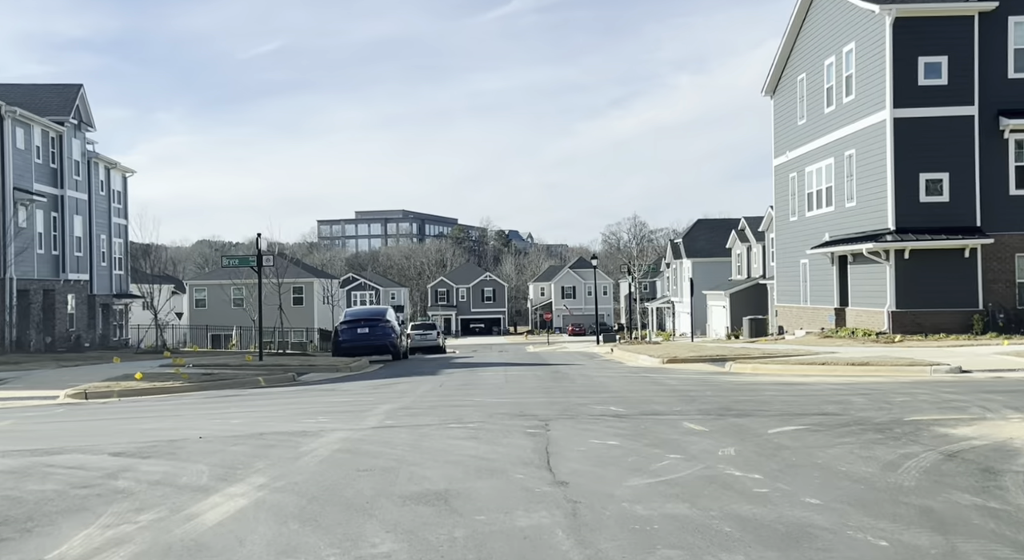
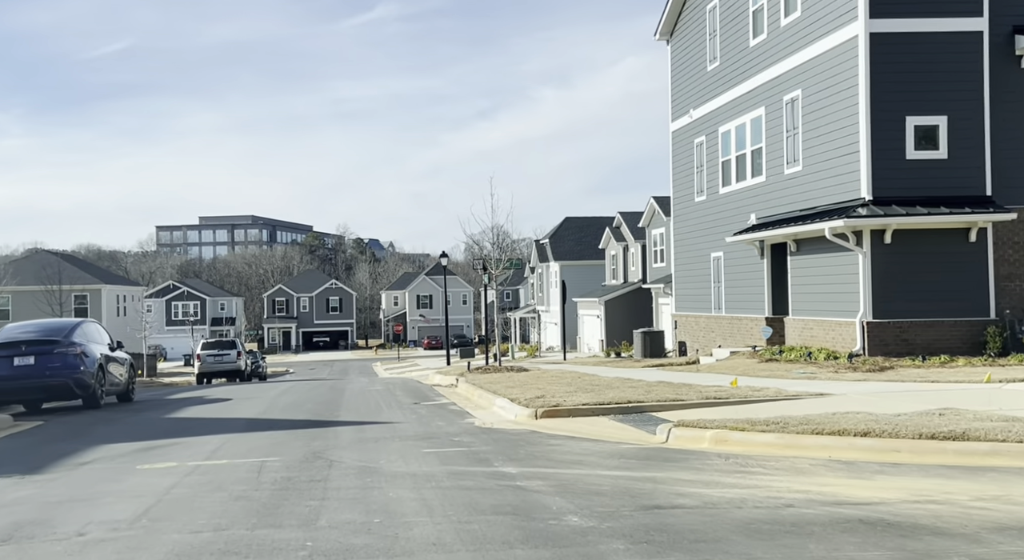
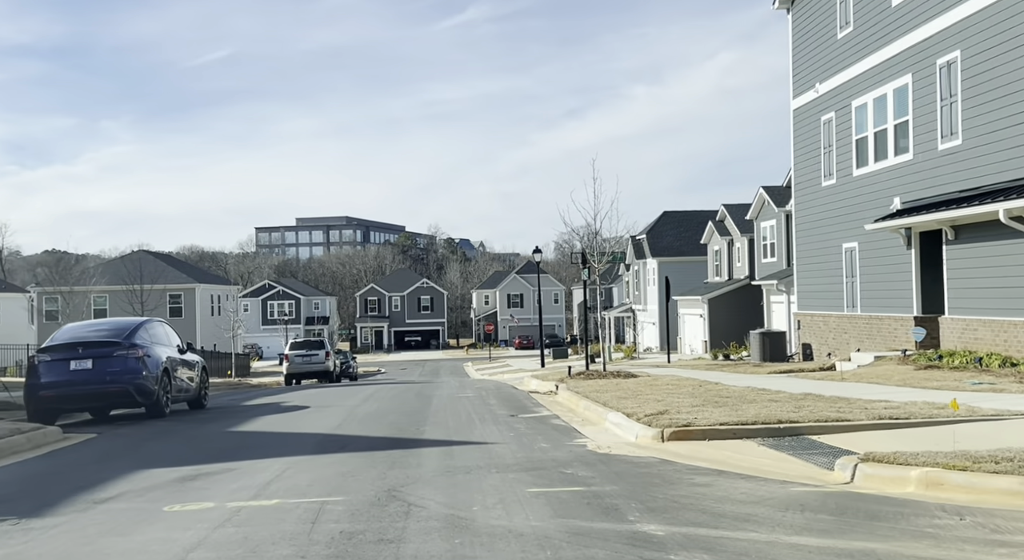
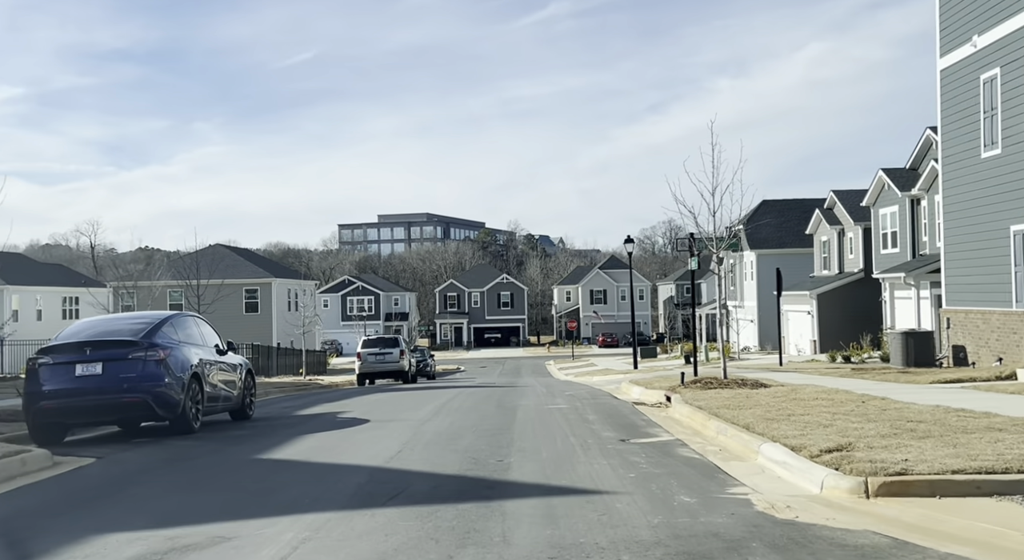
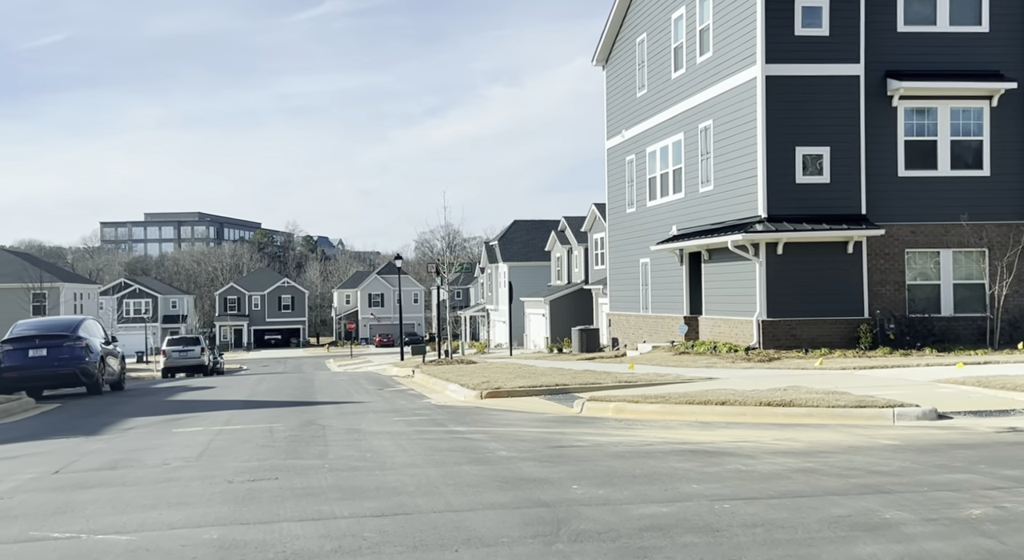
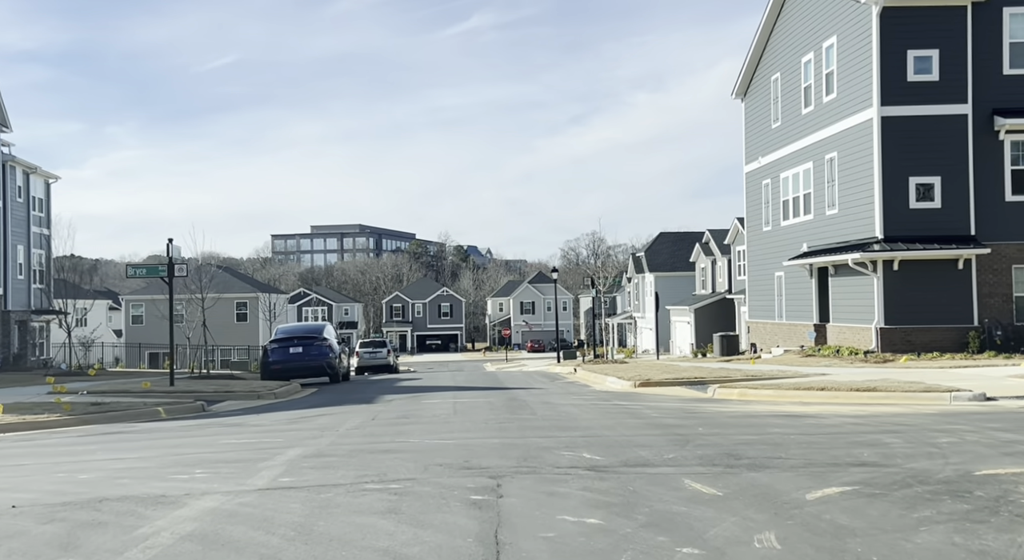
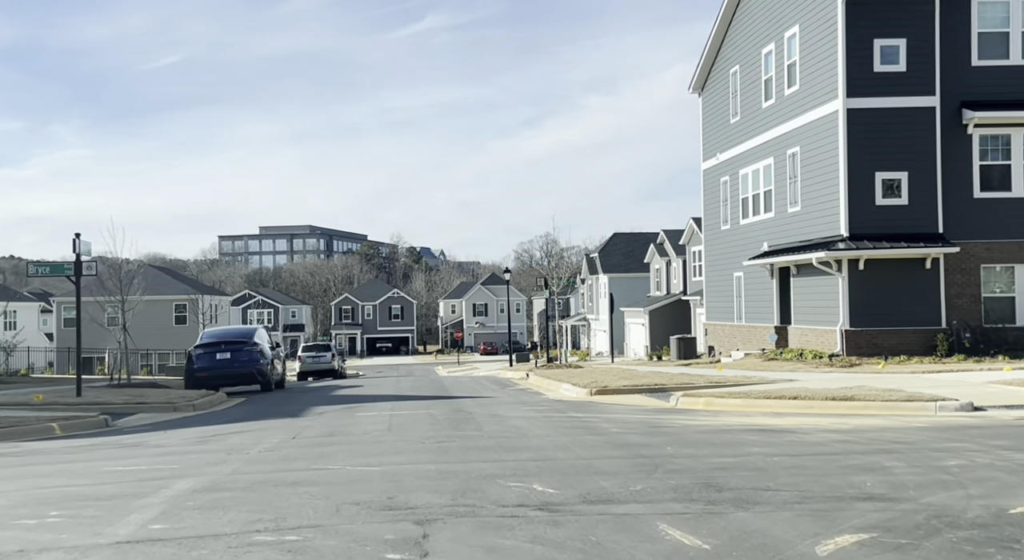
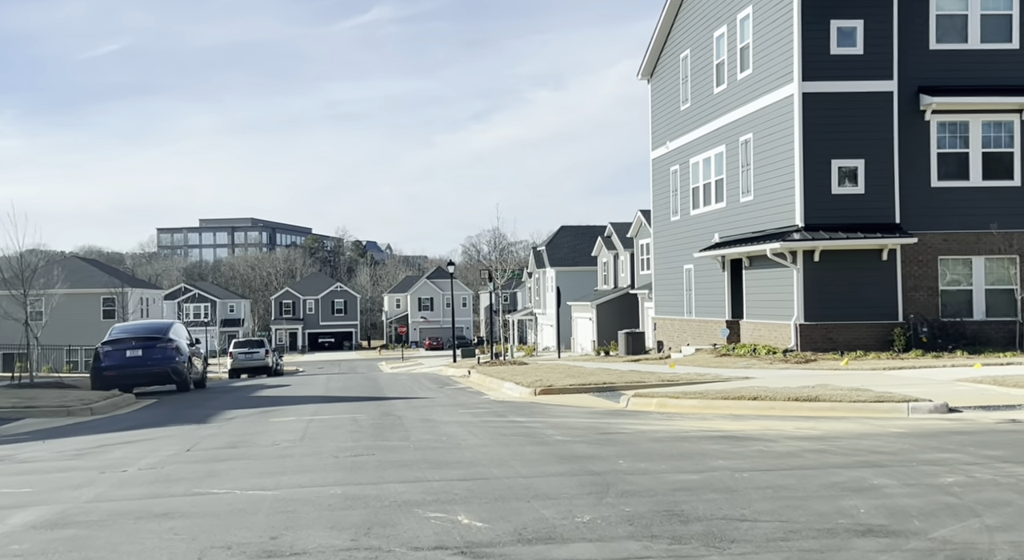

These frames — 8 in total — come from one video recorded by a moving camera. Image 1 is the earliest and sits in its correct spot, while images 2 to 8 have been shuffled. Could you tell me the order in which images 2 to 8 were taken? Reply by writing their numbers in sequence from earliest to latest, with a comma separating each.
6, 7, 8, 5, 2, 3, 4
